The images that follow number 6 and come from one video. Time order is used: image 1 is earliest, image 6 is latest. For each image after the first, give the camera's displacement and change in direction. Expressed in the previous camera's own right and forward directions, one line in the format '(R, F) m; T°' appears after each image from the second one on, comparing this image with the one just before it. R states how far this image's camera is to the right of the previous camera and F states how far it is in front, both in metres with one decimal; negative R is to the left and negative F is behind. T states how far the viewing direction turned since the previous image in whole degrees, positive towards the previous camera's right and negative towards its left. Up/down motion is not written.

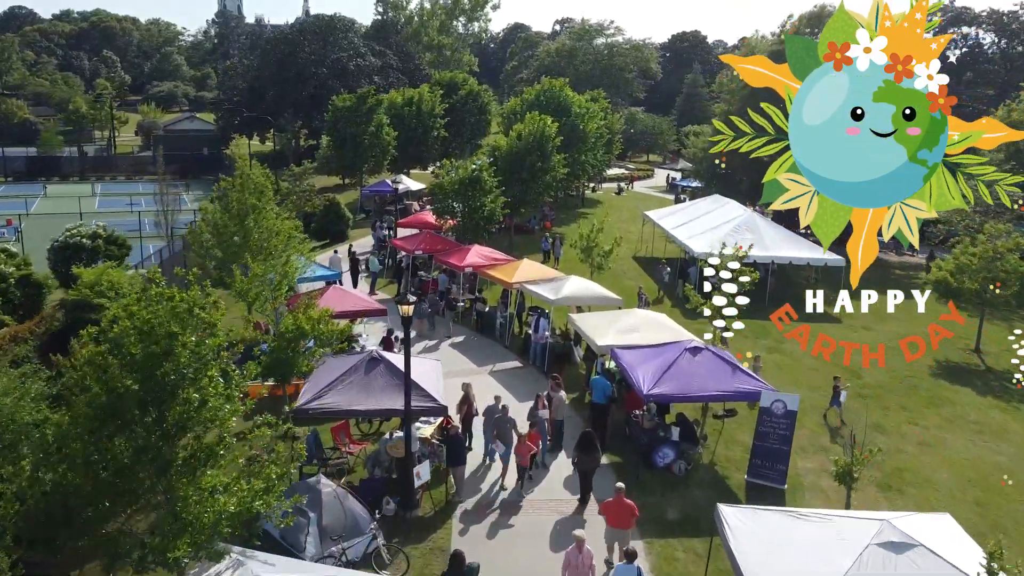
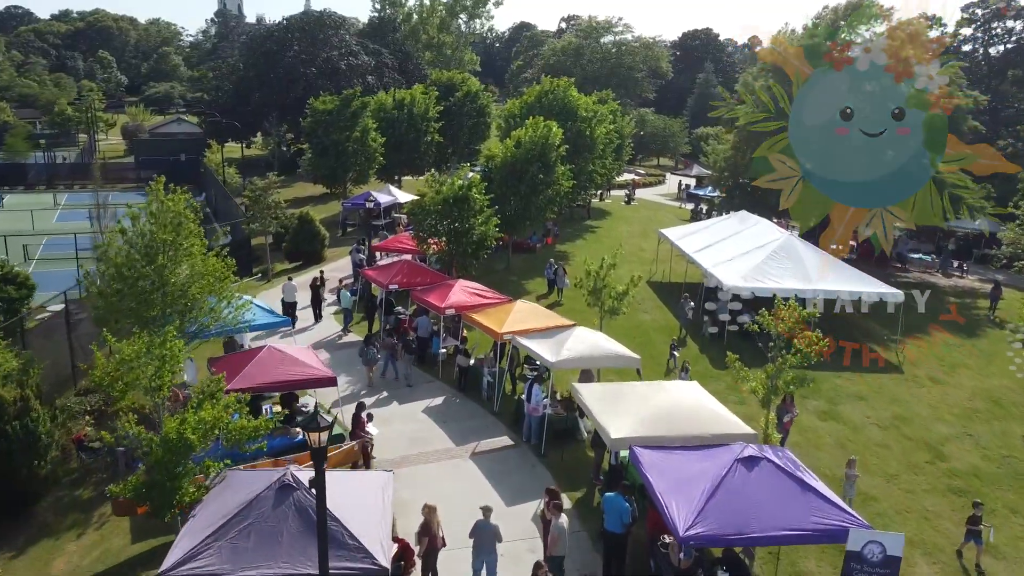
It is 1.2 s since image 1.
(+0.3, +3.8) m; 0°
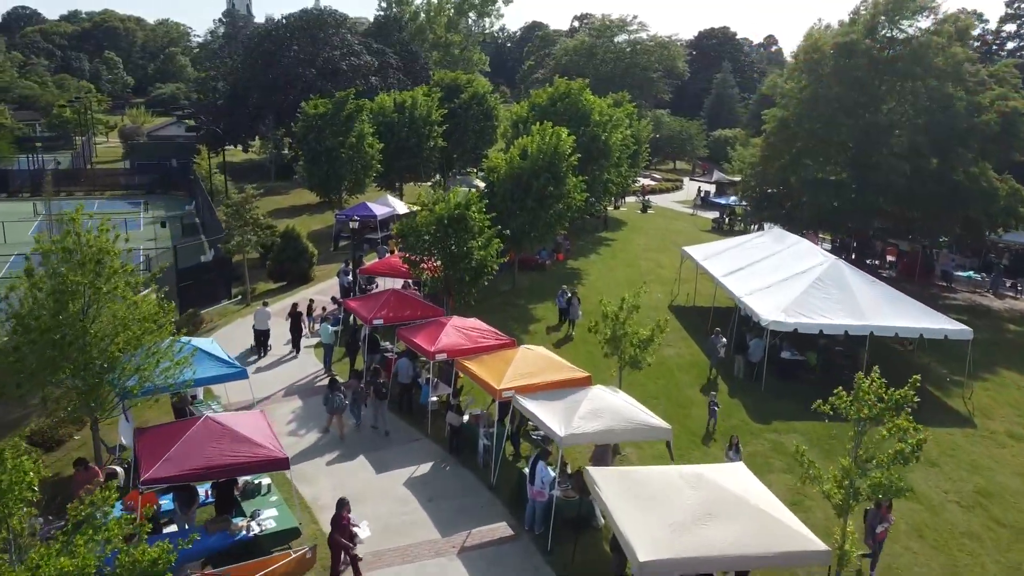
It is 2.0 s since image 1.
(+0.2, +2.7) m; -1°
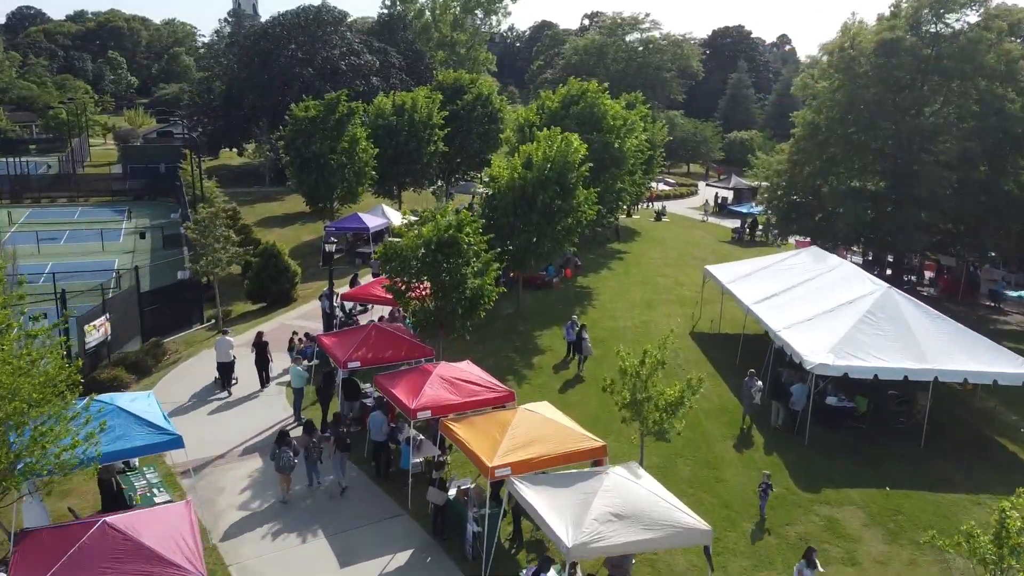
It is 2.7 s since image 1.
(+0.2, +2.5) m; -1°
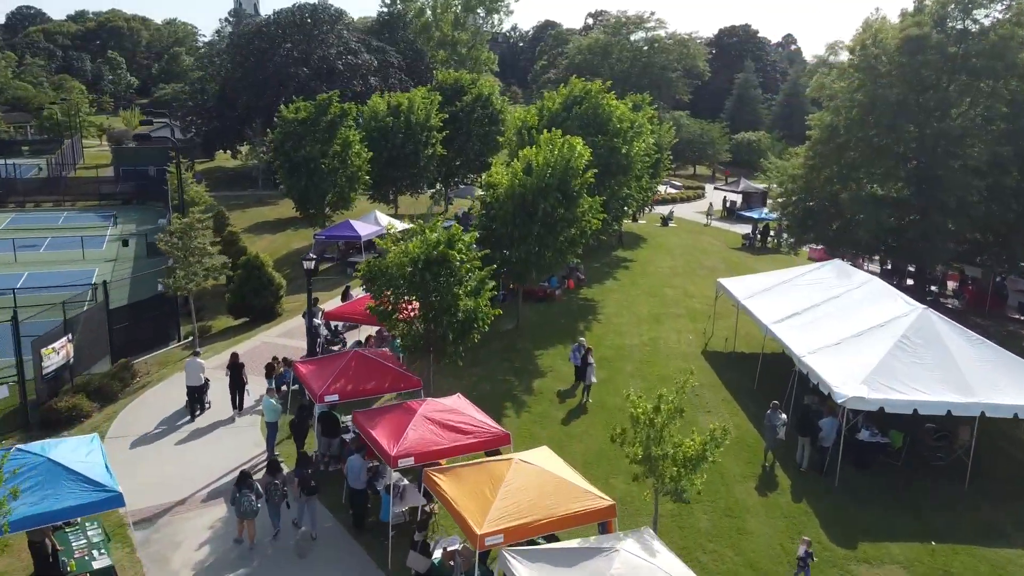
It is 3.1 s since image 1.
(+0.1, +1.5) m; 0°
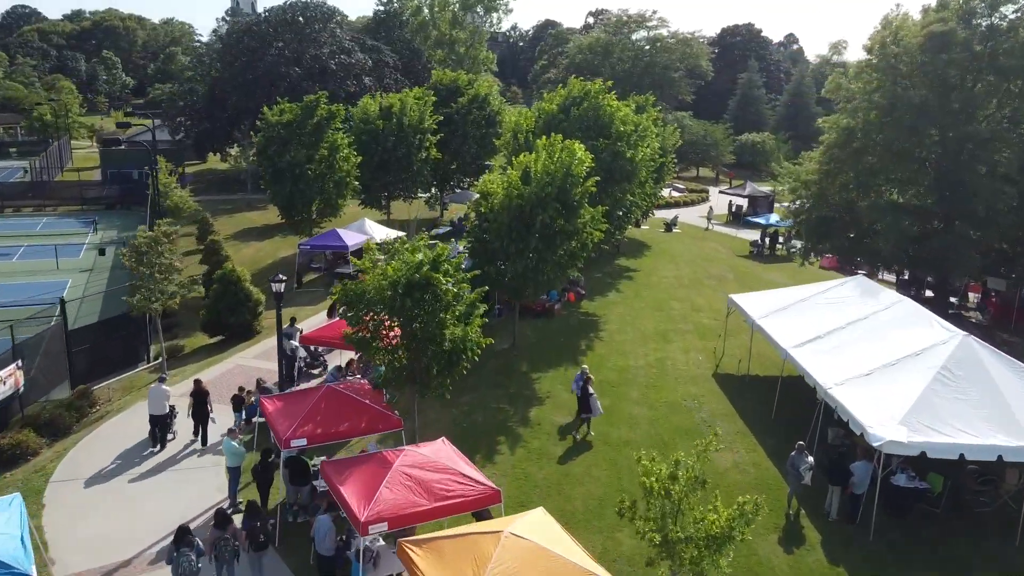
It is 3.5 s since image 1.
(+0.1, +1.5) m; 0°
